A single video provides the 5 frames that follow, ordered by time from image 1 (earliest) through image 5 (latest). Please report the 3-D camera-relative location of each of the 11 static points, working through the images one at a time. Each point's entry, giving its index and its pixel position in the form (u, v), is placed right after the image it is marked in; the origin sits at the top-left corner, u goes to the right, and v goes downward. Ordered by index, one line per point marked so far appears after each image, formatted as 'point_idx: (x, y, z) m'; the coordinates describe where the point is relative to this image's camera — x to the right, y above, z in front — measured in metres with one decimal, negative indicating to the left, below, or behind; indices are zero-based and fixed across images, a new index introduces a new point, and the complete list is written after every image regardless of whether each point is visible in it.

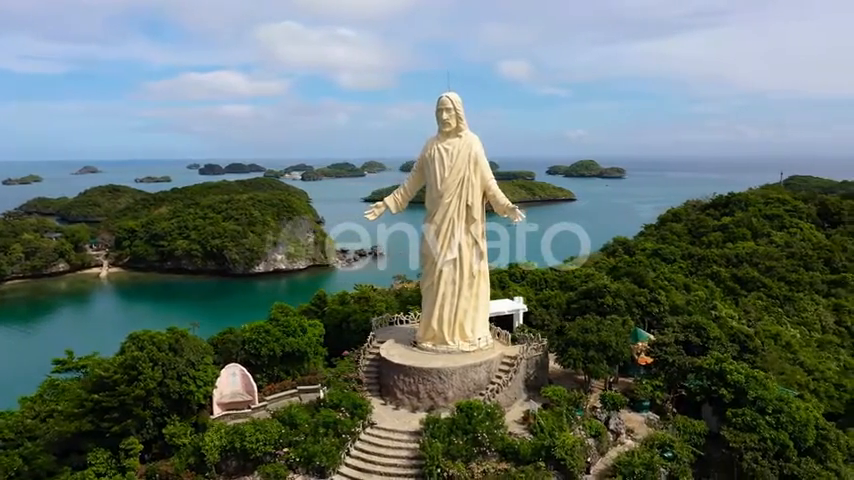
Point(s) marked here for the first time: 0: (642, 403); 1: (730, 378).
0: (+4.7, -3.5, +12.6) m
1: (+6.2, -2.8, +11.8) m
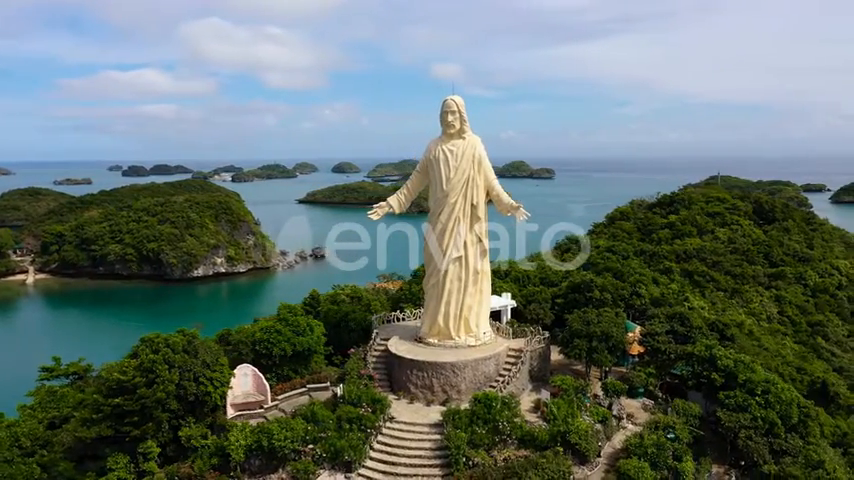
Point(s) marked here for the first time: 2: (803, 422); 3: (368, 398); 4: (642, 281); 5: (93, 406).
0: (+4.8, -3.4, +13.4) m
1: (+6.4, -2.7, +12.7) m
2: (+7.8, -3.8, +12.1) m
3: (-1.1, -3.0, +11.2) m
4: (+7.1, -1.4, +19.4) m
5: (-6.1, -3.0, +10.6) m
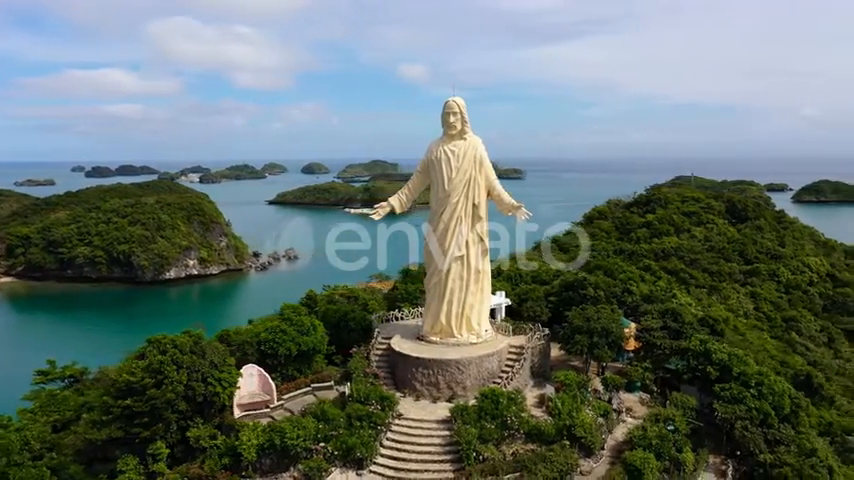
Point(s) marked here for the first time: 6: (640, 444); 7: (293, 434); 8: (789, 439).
0: (+4.9, -3.4, +13.7) m
1: (+6.5, -2.6, +13.1) m
2: (+7.9, -3.7, +12.5) m
3: (-1.0, -3.0, +11.3) m
4: (+6.9, -1.3, +19.8) m
5: (-5.9, -3.0, +10.5) m
6: (+4.0, -3.8, +11.0) m
7: (-2.4, -3.5, +10.4) m
8: (+7.3, -4.0, +11.8) m
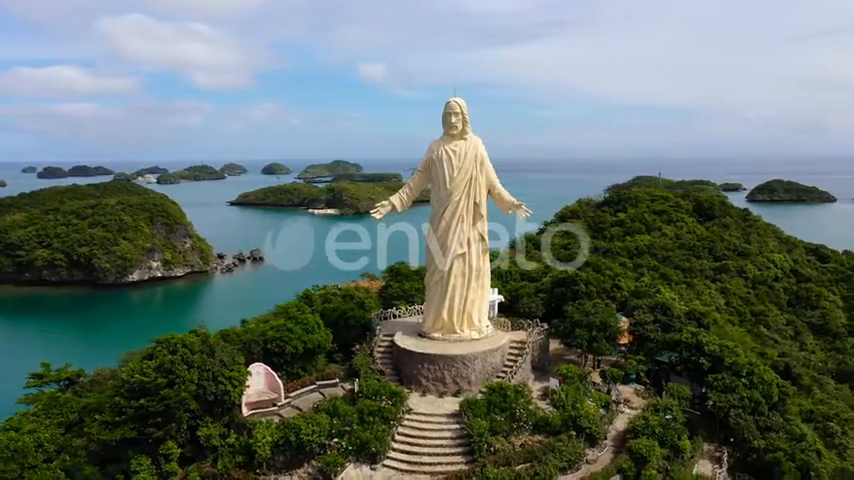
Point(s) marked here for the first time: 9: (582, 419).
0: (+5.0, -3.3, +14.2) m
1: (+6.6, -2.5, +13.7) m
2: (+8.0, -3.6, +13.2) m
3: (-0.8, -3.0, +11.5) m
4: (+6.6, -1.2, +20.4) m
5: (-5.7, -3.0, +10.5) m
6: (+4.2, -3.8, +11.4) m
7: (-2.2, -3.4, +10.5) m
8: (+7.5, -3.9, +12.4) m
9: (+3.0, -3.5, +11.2) m
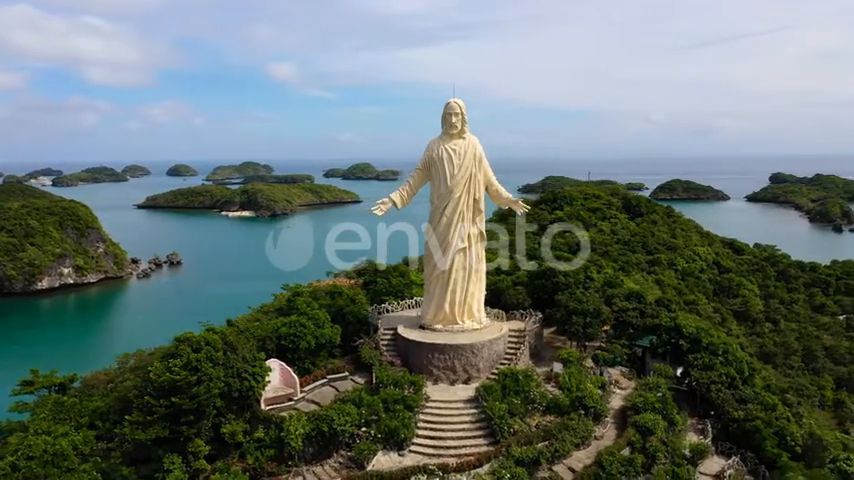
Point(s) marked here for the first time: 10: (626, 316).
0: (+5.0, -3.1, +15.3) m
1: (+6.6, -2.3, +15.0) m
2: (+8.2, -3.4, +14.6) m
3: (-0.4, -2.9, +12.0) m
4: (+5.9, -1.0, +21.6) m
5: (-5.2, -3.0, +10.4) m
6: (+4.5, -3.6, +12.4) m
7: (-1.7, -3.4, +10.8) m
8: (+7.7, -3.7, +13.8) m
9: (+3.4, -3.3, +12.1) m
10: (+5.5, -2.2, +16.2) m
